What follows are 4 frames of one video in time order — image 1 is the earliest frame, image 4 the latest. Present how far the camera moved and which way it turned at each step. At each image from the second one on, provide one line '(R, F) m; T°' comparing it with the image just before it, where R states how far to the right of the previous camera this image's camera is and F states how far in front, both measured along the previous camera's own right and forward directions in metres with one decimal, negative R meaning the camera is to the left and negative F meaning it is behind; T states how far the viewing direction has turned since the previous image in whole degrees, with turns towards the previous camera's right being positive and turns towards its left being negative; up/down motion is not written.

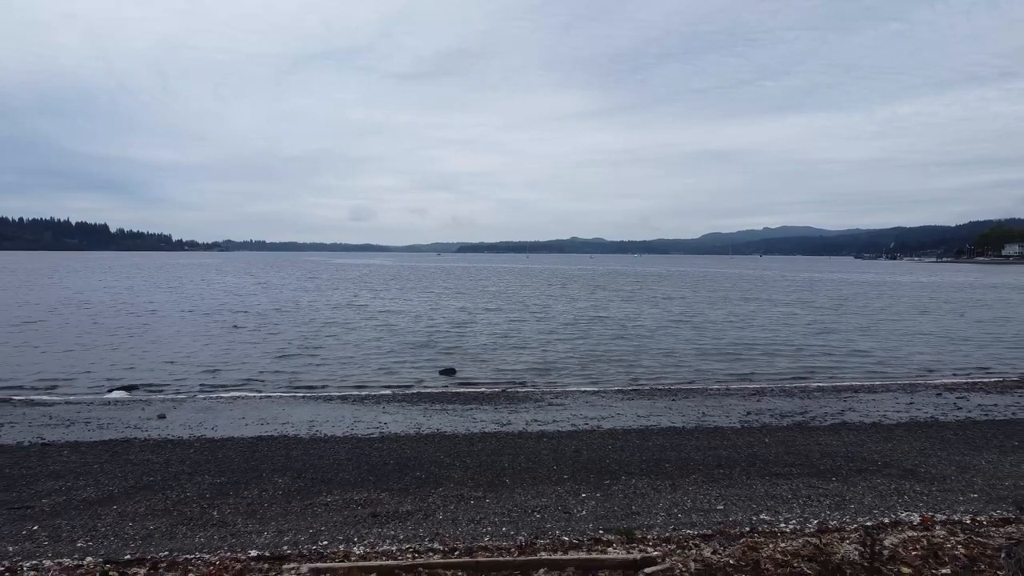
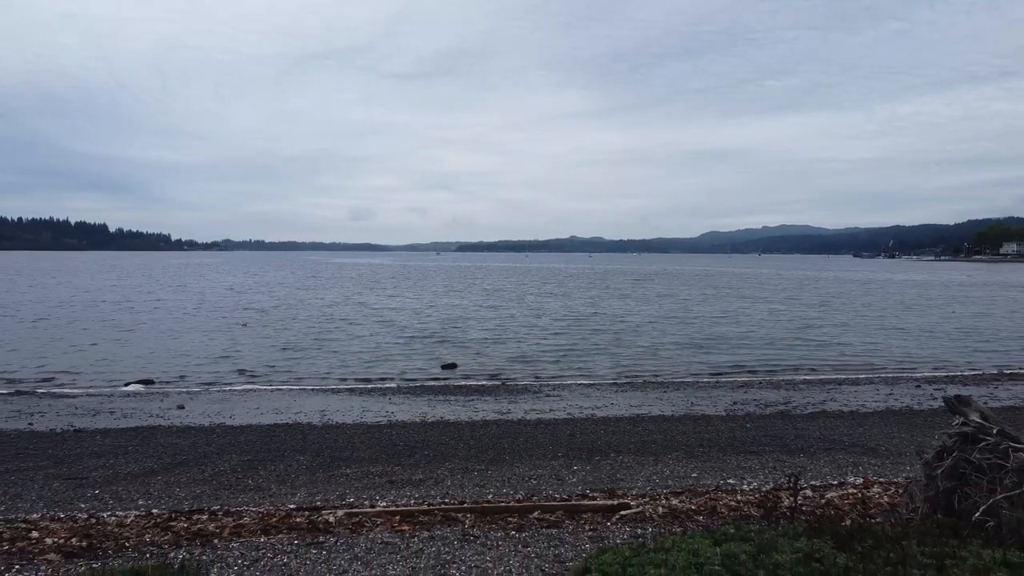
(0.0, -1.1) m; 0°
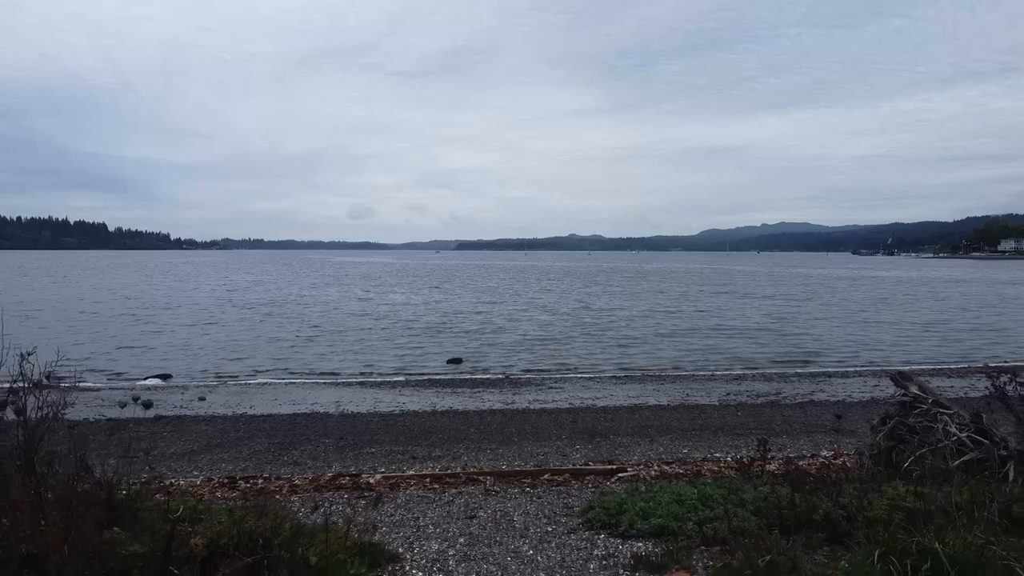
(-0.1, -1.0) m; 0°
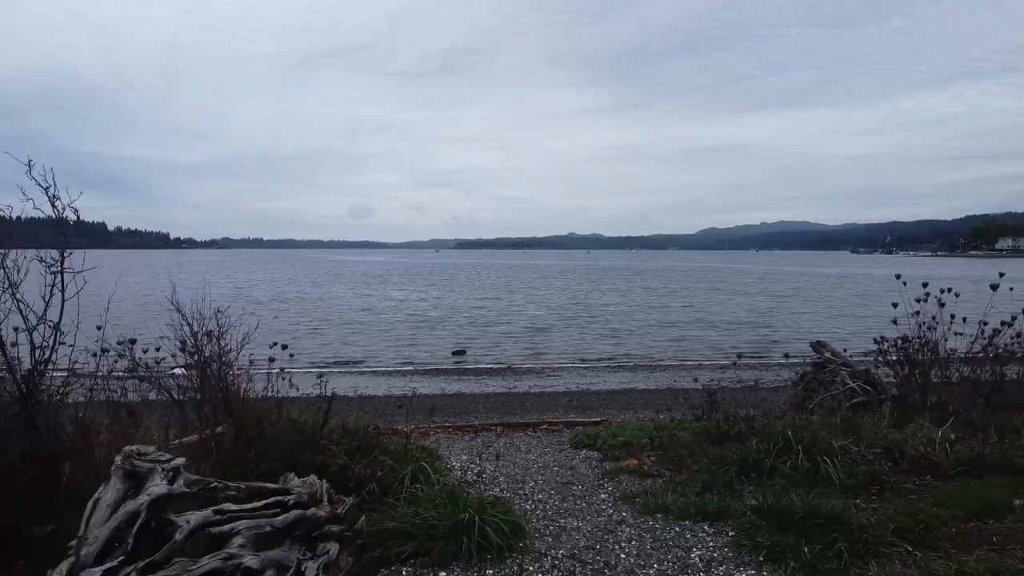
(-0.1, -1.8) m; 0°
